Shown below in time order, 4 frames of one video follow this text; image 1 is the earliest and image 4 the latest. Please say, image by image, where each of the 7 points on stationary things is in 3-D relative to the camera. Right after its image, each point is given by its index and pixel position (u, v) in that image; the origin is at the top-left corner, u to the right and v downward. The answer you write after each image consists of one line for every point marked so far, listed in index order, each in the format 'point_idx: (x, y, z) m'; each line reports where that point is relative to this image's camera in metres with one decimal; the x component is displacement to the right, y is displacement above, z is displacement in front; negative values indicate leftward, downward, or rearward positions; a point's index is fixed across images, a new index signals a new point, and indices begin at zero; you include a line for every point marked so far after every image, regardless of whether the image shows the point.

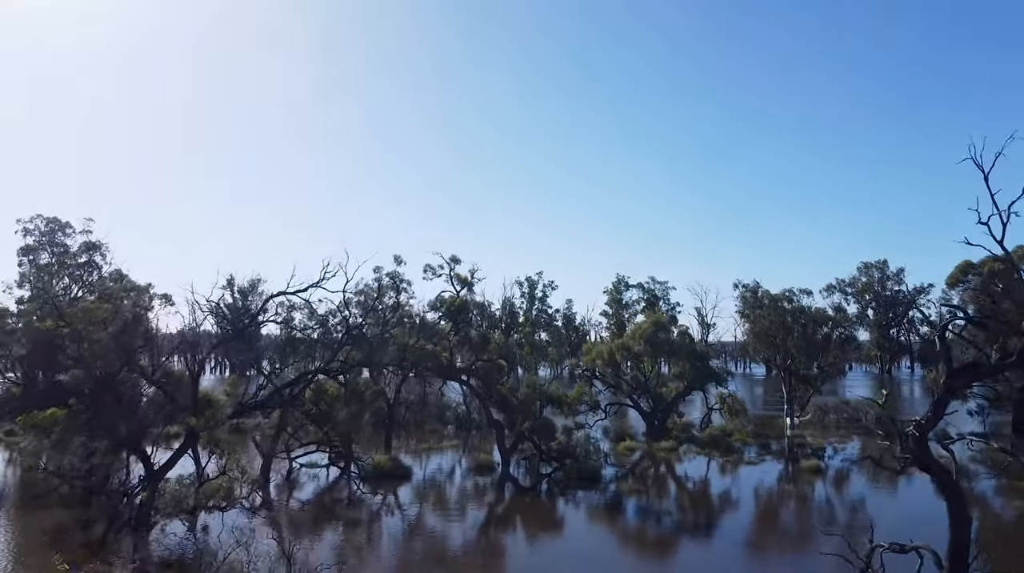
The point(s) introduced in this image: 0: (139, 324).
0: (-9.9, -1.0, +18.6) m
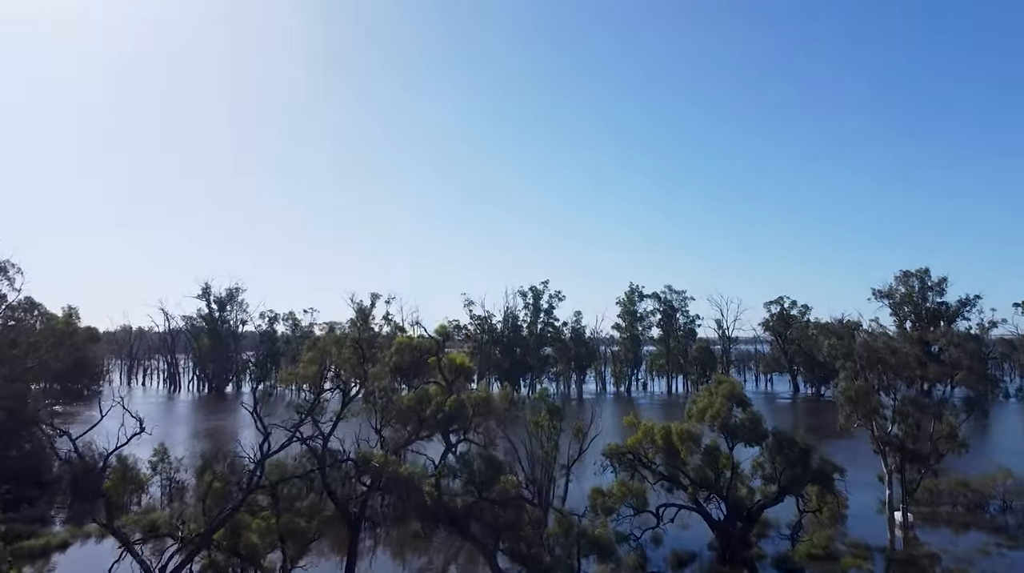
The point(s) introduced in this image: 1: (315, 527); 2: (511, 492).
0: (-9.5, -2.7, +10.4) m
1: (-4.6, -5.5, +16.2) m
2: (0.0, -4.3, +15.7) m
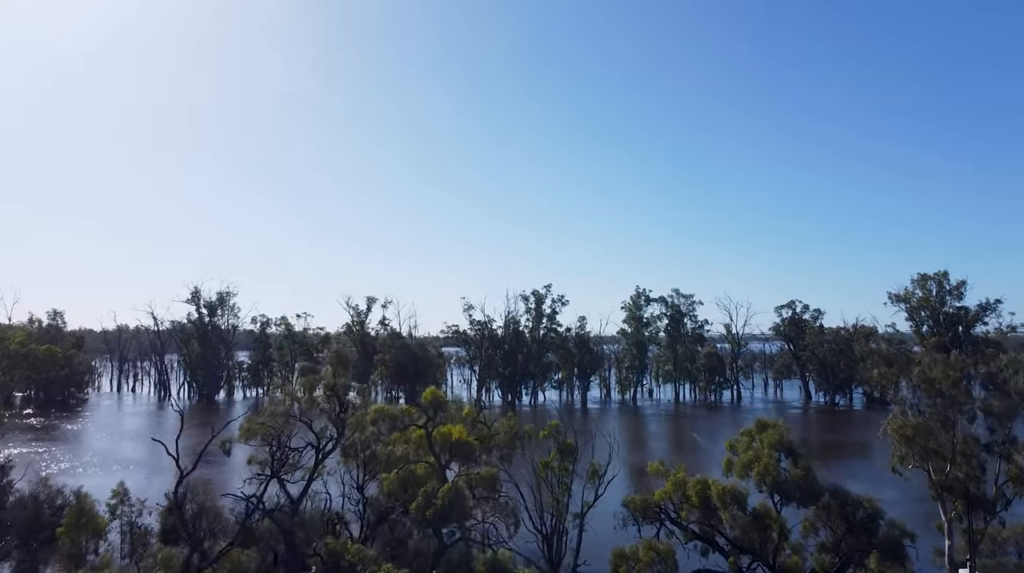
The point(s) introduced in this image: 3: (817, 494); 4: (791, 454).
0: (-9.3, -3.5, +7.2) m
1: (-4.4, -6.2, +13.0) m
2: (+0.2, -5.0, +12.6) m
3: (+7.1, -4.8, +16.3) m
4: (+6.7, -4.0, +16.8) m
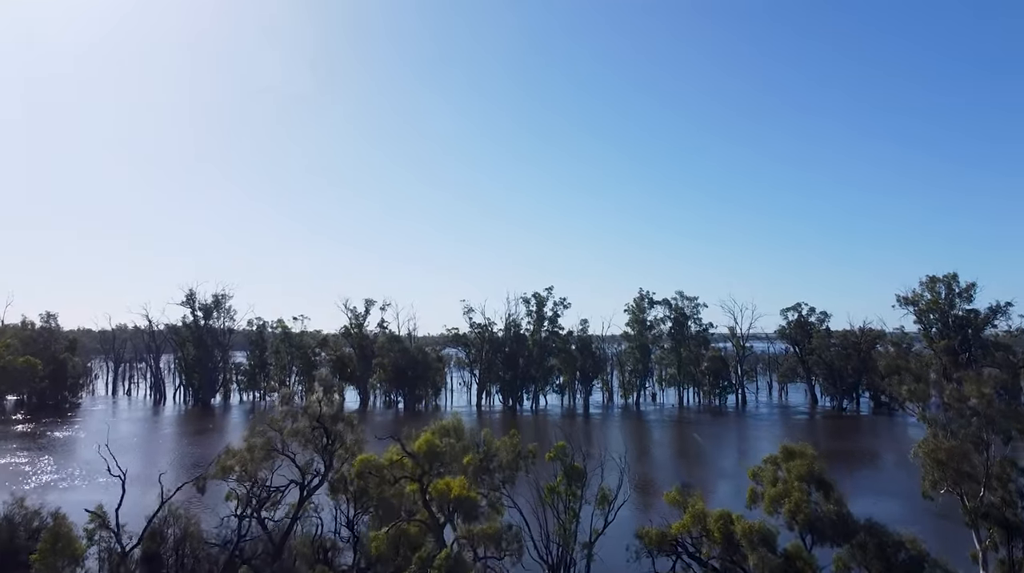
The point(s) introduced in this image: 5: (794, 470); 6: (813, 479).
0: (-9.2, -3.8, +5.7) m
1: (-4.3, -6.6, +11.6) m
2: (+0.3, -5.4, +11.1) m
3: (+7.2, -5.2, +14.8) m
4: (+6.8, -4.4, +15.3) m
5: (+6.3, -4.0, +15.6) m
6: (+6.7, -4.3, +15.4) m
